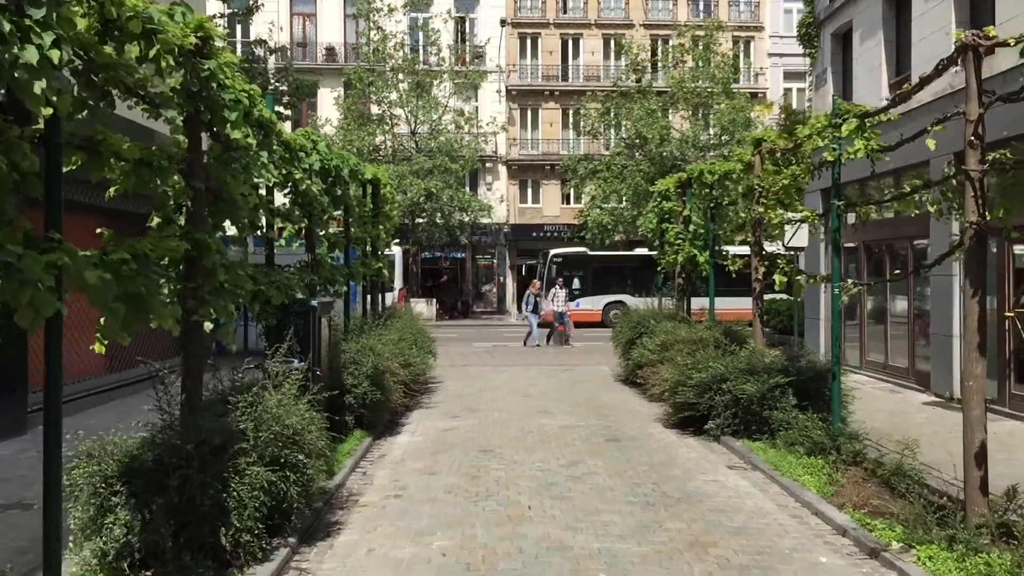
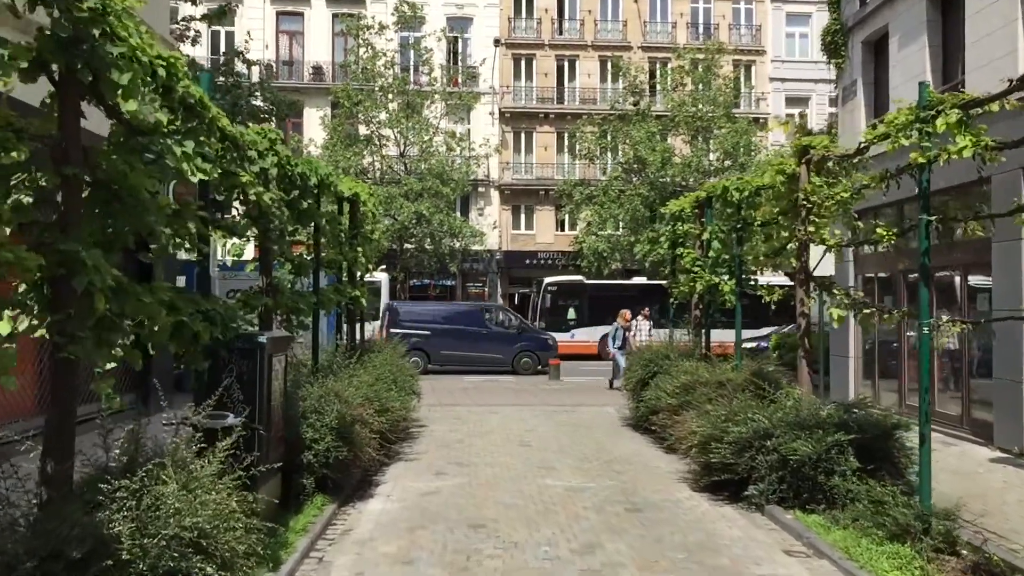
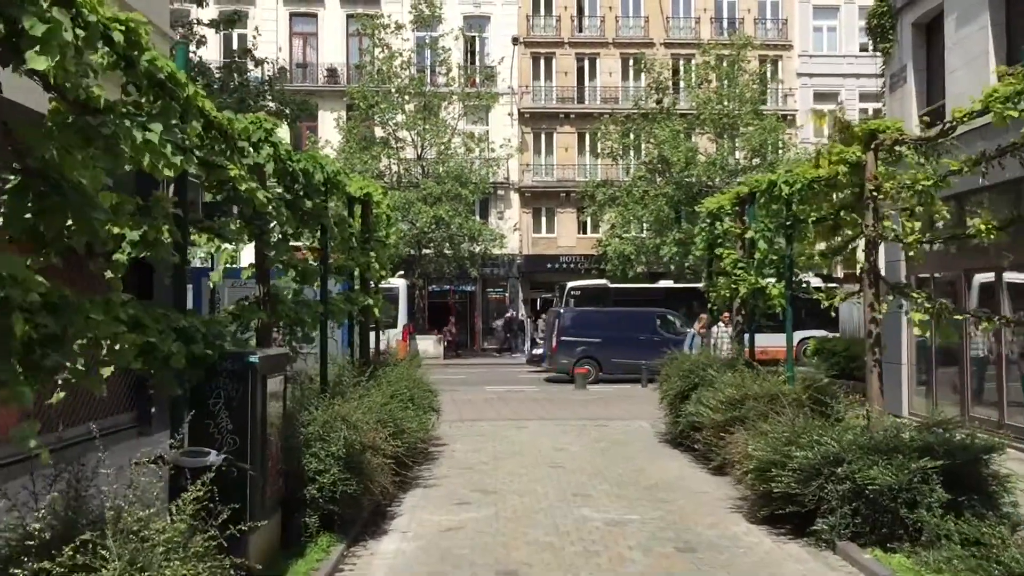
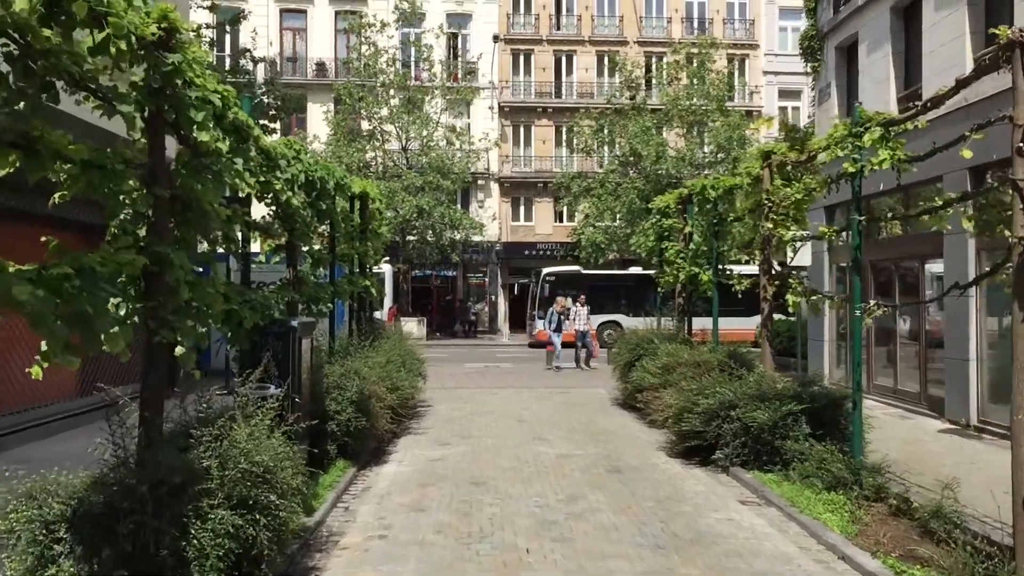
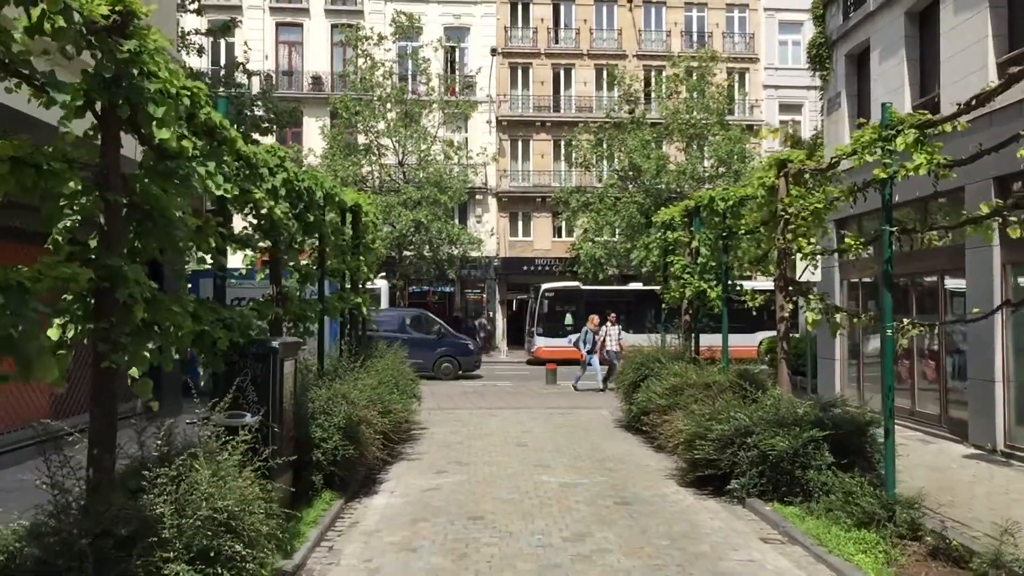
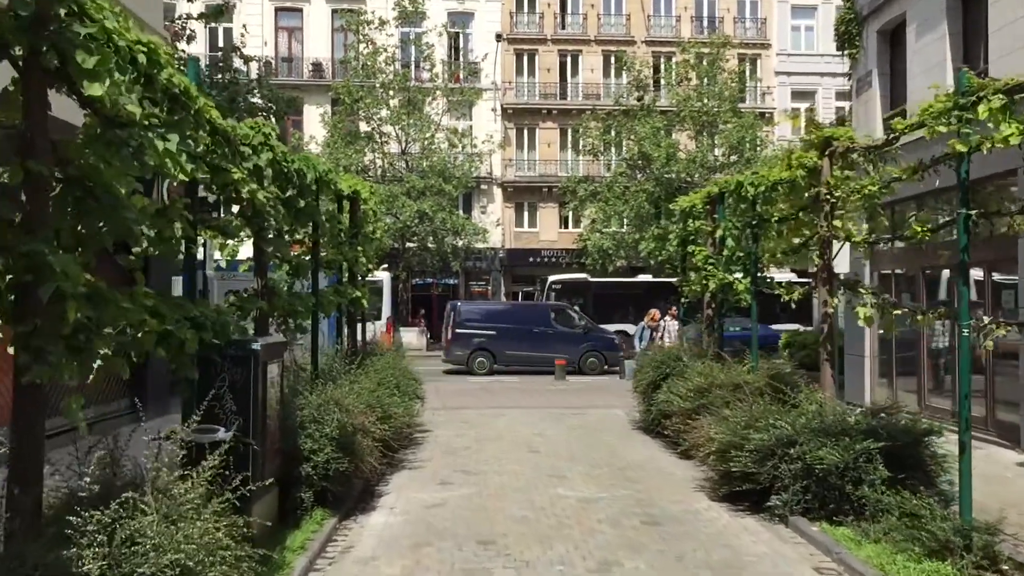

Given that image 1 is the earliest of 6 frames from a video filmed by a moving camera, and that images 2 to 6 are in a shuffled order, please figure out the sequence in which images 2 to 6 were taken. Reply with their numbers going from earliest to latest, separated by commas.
4, 5, 2, 6, 3
